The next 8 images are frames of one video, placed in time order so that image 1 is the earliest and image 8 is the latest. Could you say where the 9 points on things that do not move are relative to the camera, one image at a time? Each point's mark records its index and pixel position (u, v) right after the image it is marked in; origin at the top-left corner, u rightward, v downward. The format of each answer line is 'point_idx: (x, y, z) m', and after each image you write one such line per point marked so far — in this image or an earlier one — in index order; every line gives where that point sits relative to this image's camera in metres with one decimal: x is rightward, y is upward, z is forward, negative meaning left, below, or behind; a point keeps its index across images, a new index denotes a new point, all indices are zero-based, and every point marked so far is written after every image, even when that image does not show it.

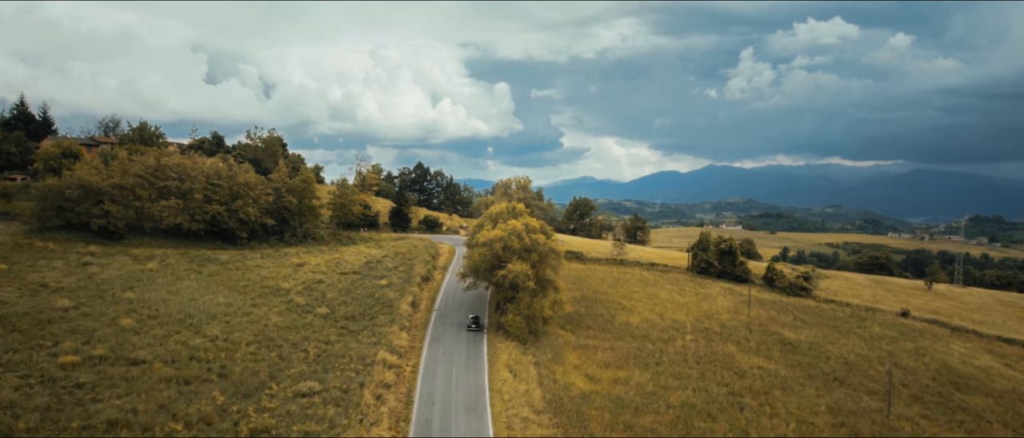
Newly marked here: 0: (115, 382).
0: (-11.6, -4.8, +19.8) m
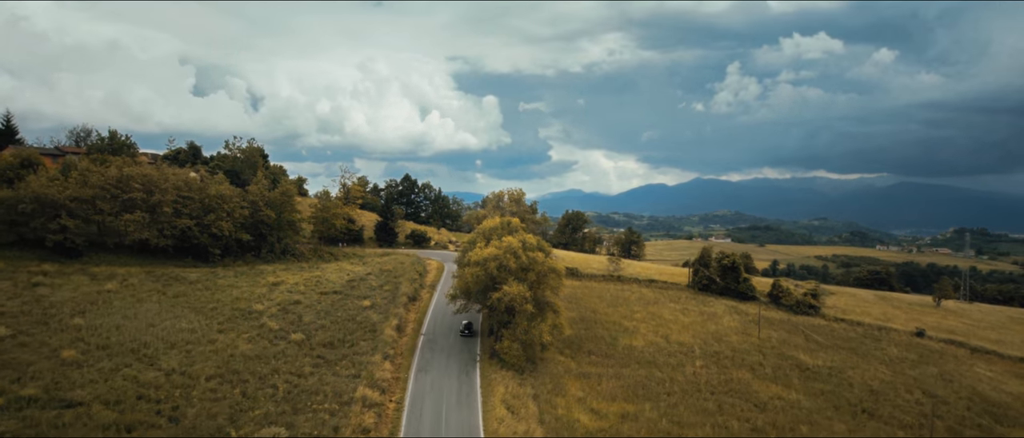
0: (-11.6, -5.3, +16.7) m
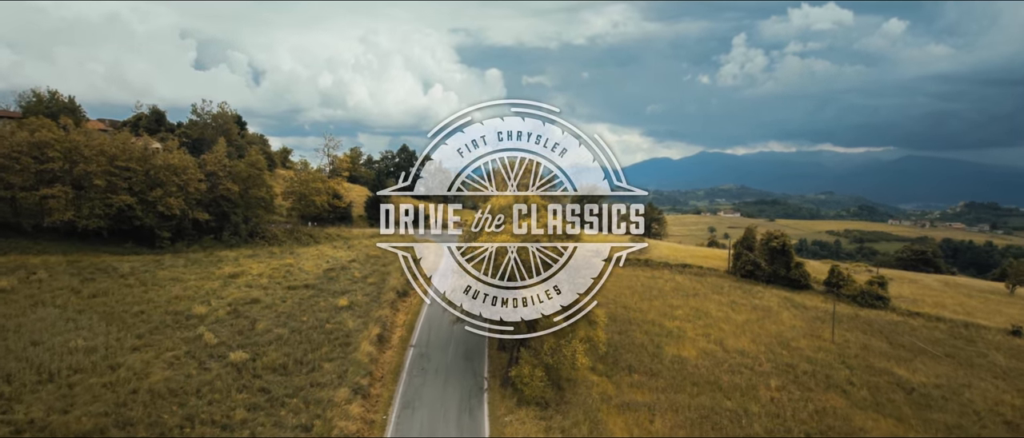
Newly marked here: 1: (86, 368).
0: (-11.1, -5.0, +9.4) m
1: (-11.4, -4.0, +18.0) m
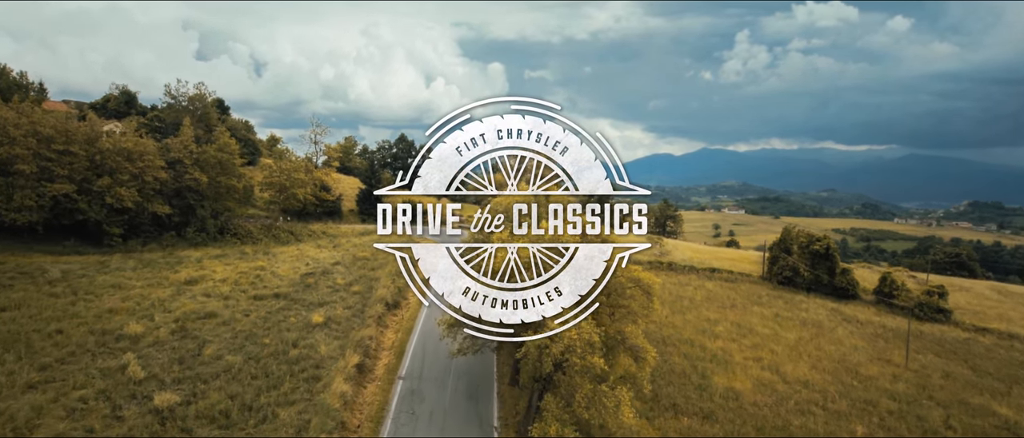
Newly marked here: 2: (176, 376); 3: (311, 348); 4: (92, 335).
0: (-10.7, -5.0, +4.4) m
1: (-11.0, -3.9, +13.0) m
2: (-8.4, -3.9, +16.8) m
3: (-5.8, -3.7, +19.5) m
4: (-11.8, -3.3, +18.9) m
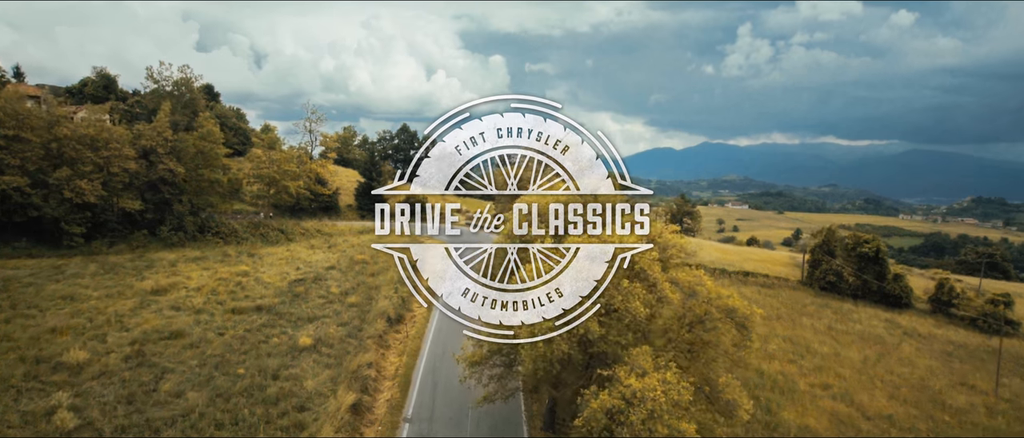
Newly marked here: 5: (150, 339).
0: (-10.0, -5.1, +0.7) m
1: (-10.2, -4.0, +9.3) m
2: (-7.6, -3.9, +13.1) m
3: (-5.1, -3.7, +15.8) m
4: (-11.1, -3.3, +15.2) m
5: (-9.6, -3.2, +17.9) m
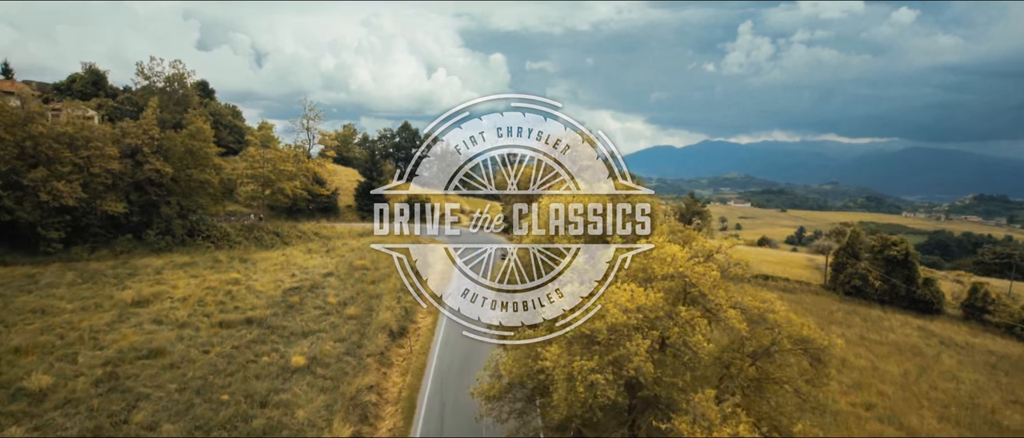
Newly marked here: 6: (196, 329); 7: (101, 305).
0: (-9.6, -5.3, -1.1) m
1: (-9.8, -4.1, +7.5) m
2: (-7.3, -4.1, +11.3) m
3: (-4.7, -3.9, +14.0) m
4: (-10.7, -3.4, +13.4) m
5: (-9.2, -3.3, +16.1) m
6: (-8.7, -3.0, +18.4) m
7: (-11.8, -2.5, +19.3) m
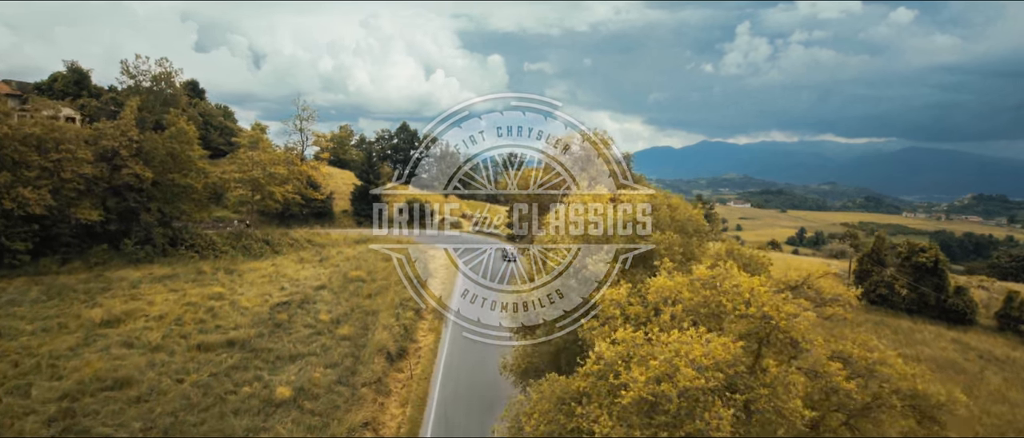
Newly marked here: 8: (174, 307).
0: (-9.2, -5.6, -3.0) m
1: (-9.5, -4.4, +5.5) m
2: (-6.9, -4.4, +9.4) m
3: (-4.4, -4.1, +12.0) m
4: (-10.4, -3.7, +11.4) m
5: (-8.9, -3.6, +14.1) m
6: (-8.4, -3.3, +16.5) m
7: (-11.5, -2.8, +17.4) m
8: (-10.0, -2.6, +19.8) m
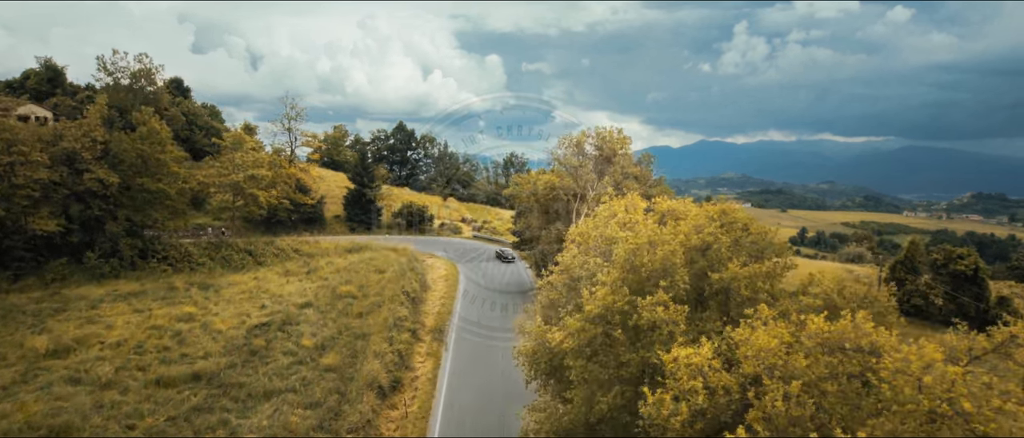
0: (-8.9, -5.8, -5.5) m
1: (-9.2, -4.7, +3.1) m
2: (-6.7, -4.6, +6.9) m
3: (-4.1, -4.4, +9.6) m
4: (-10.1, -4.0, +9.0) m
5: (-8.7, -3.9, +11.7) m
6: (-8.1, -3.6, +14.0) m
7: (-11.3, -3.1, +14.9) m
8: (-9.7, -2.9, +17.4) m
